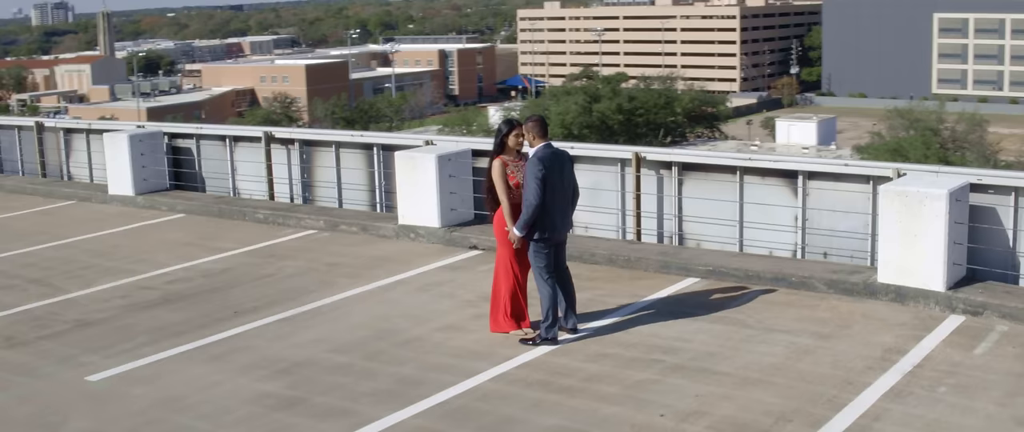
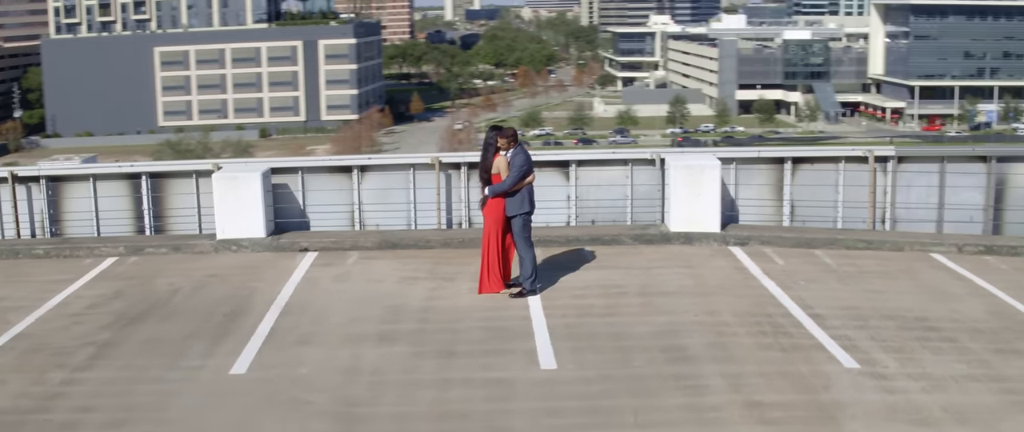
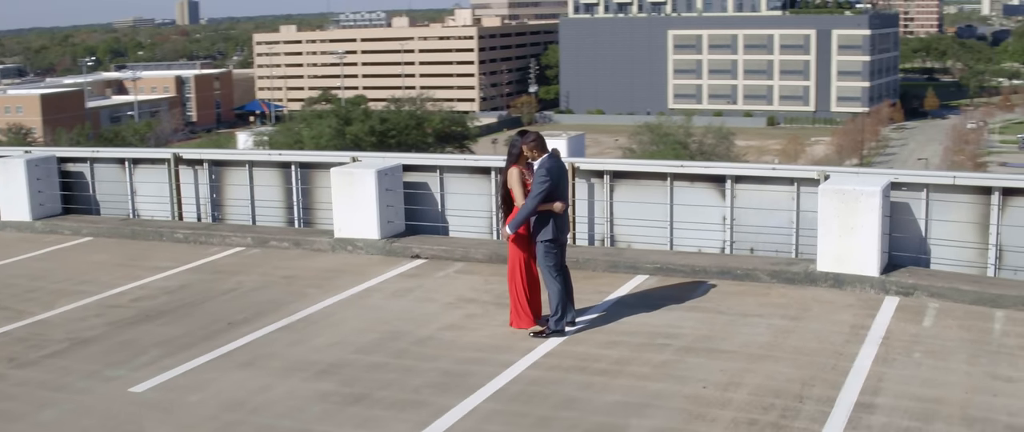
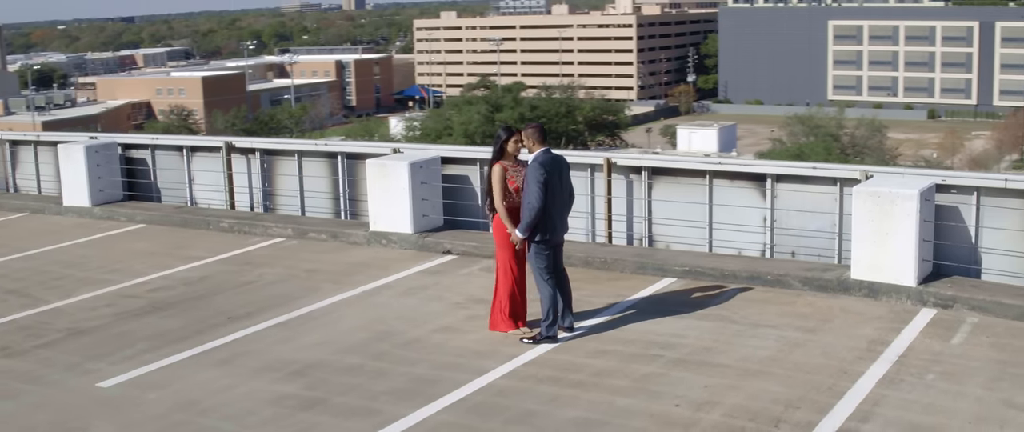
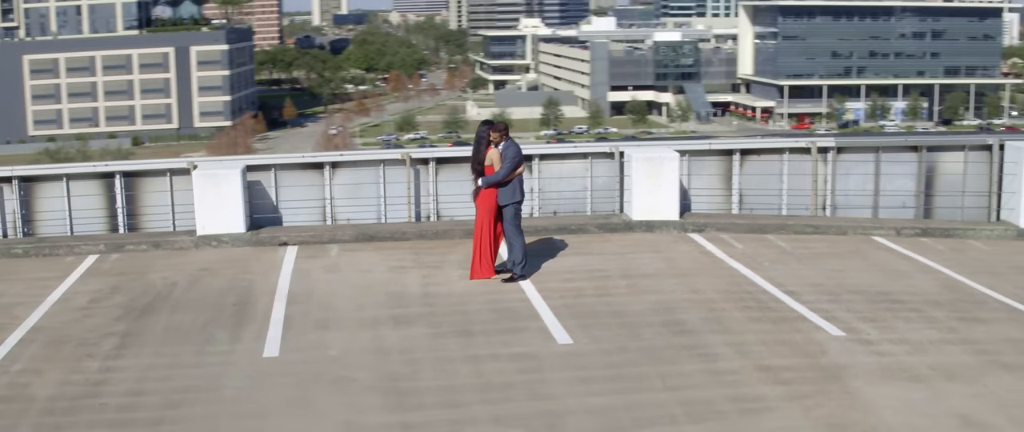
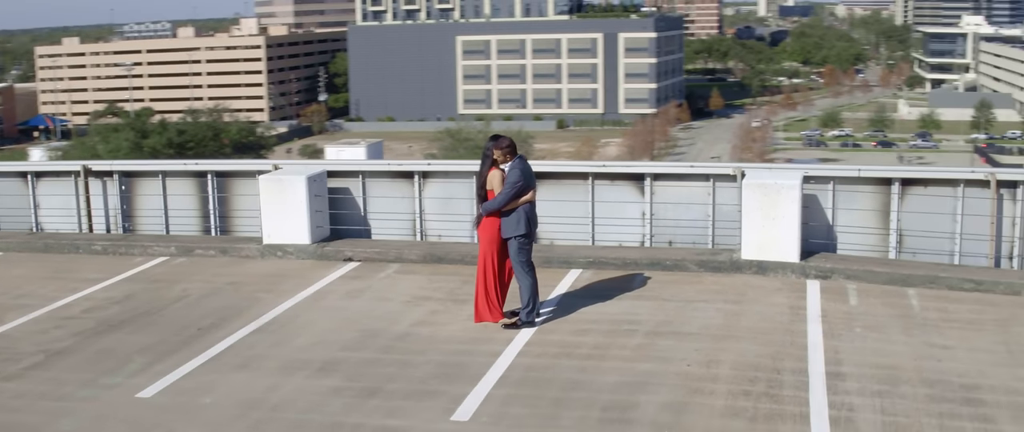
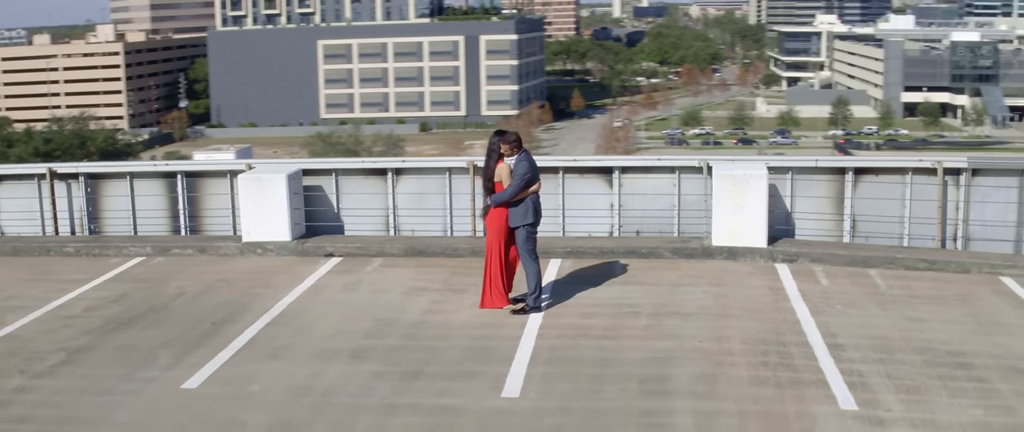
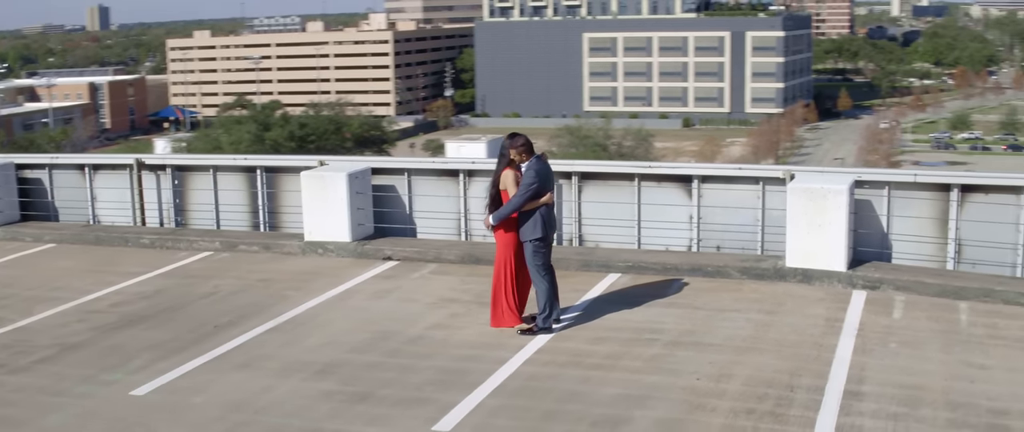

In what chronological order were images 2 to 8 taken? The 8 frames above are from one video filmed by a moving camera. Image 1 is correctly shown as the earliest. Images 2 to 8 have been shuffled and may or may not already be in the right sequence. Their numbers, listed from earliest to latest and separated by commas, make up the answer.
4, 3, 8, 6, 7, 2, 5
